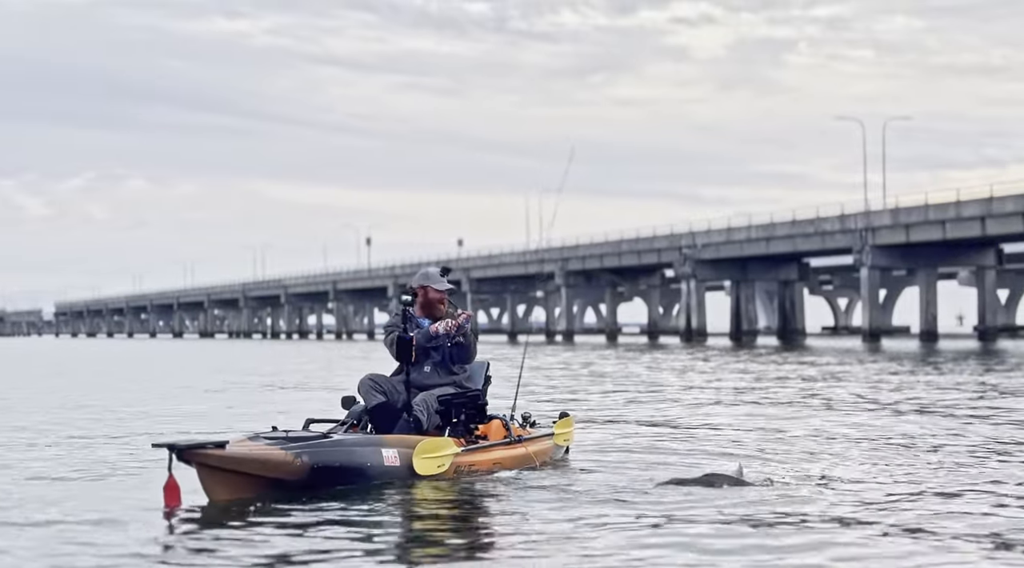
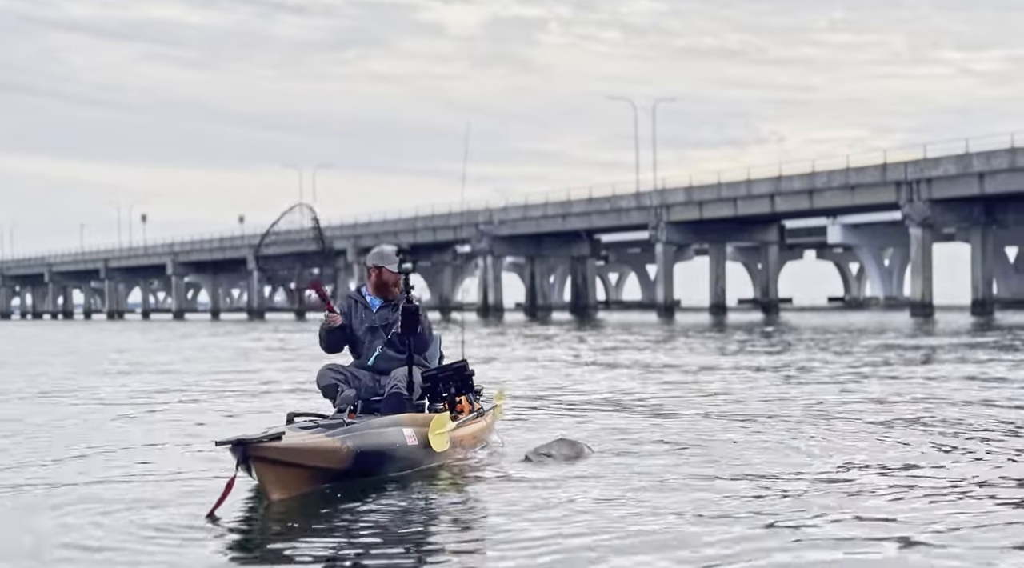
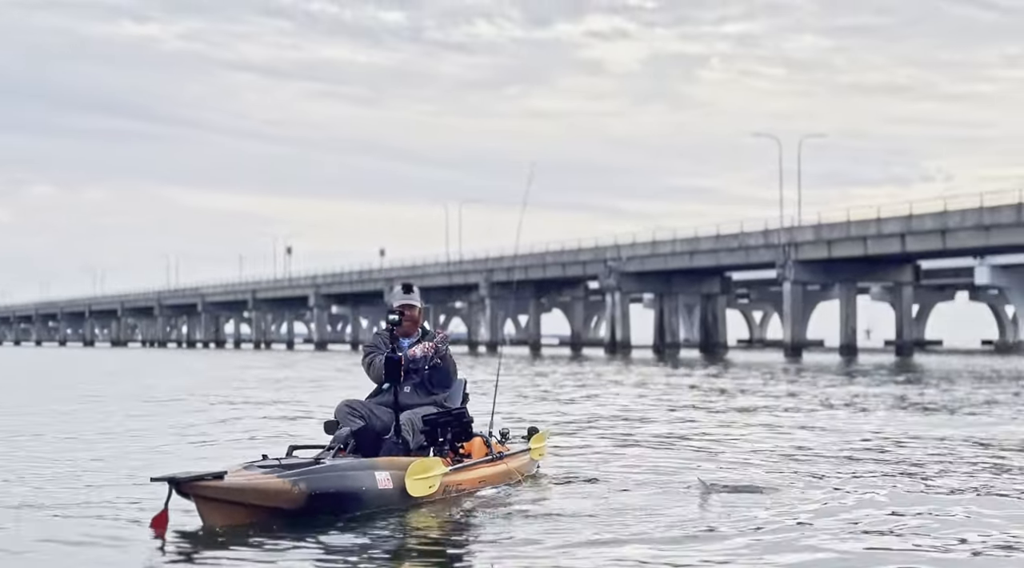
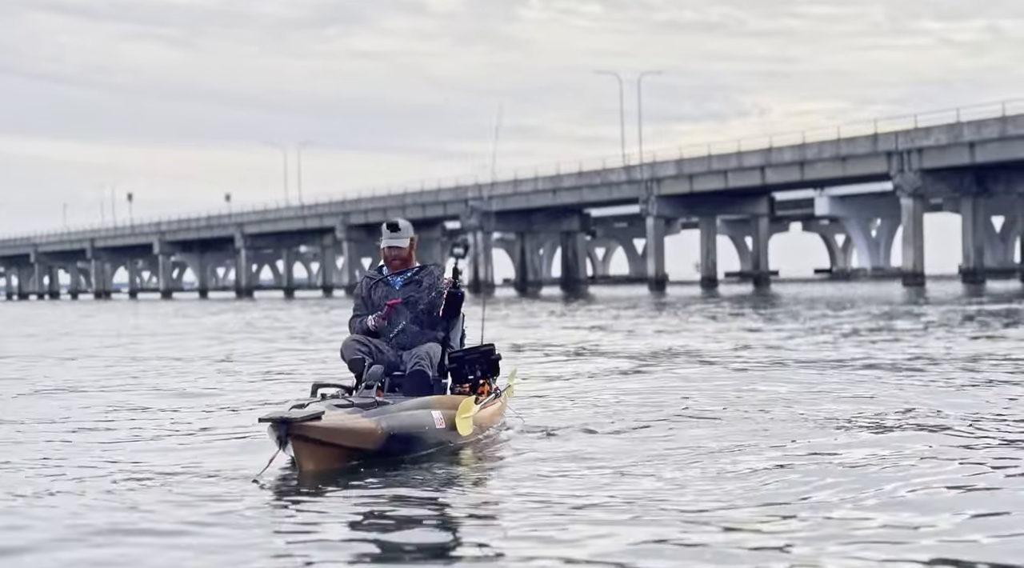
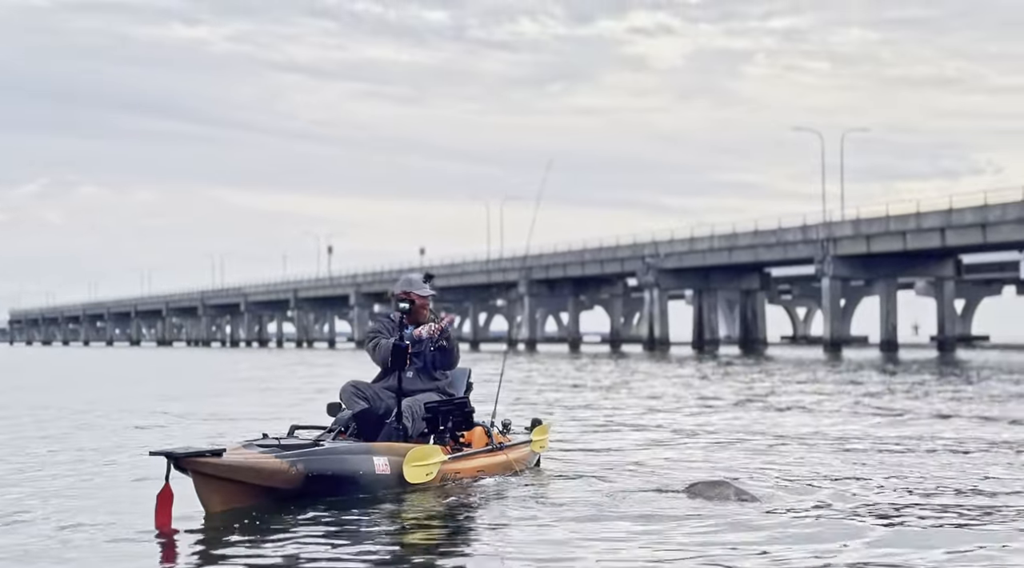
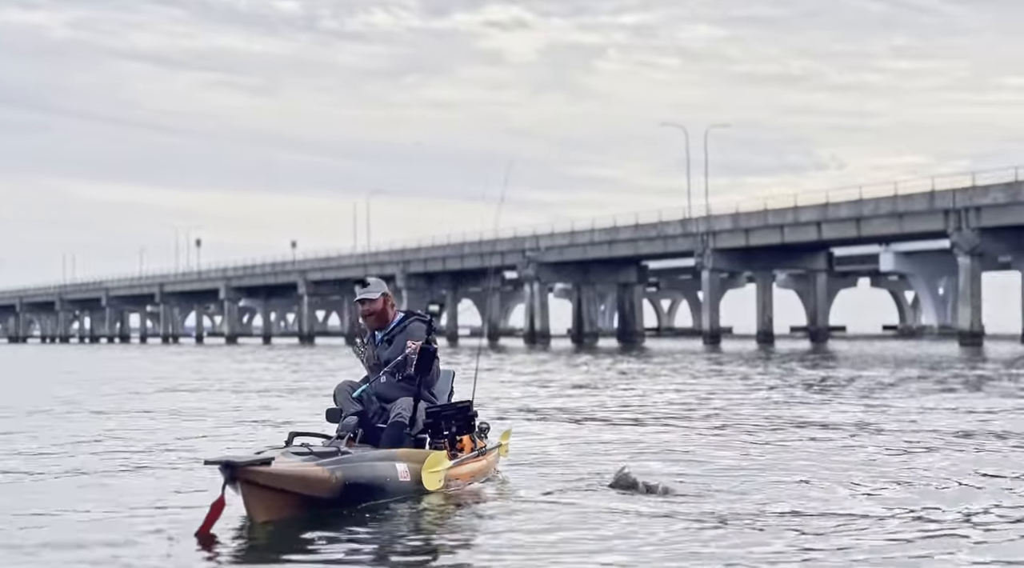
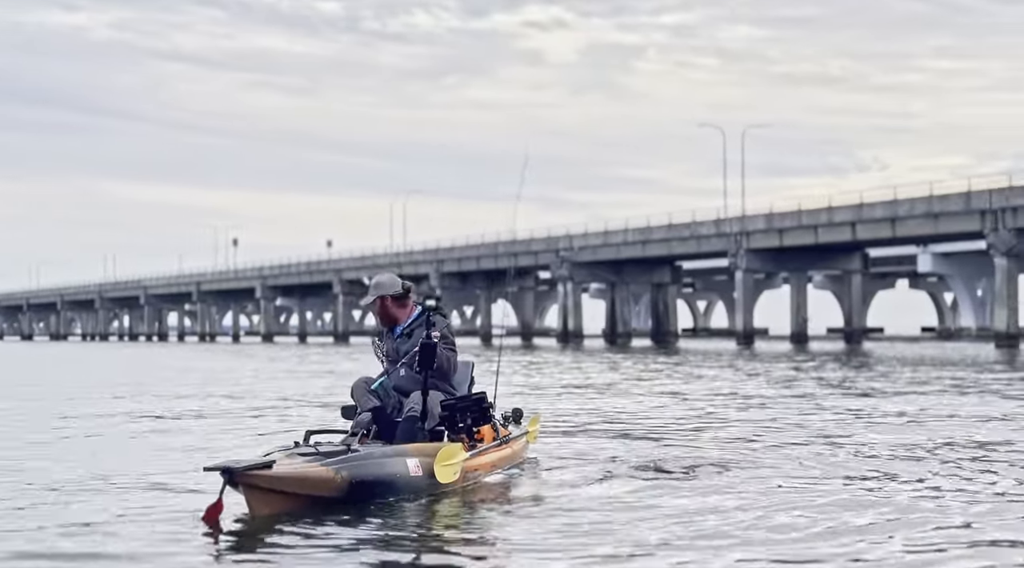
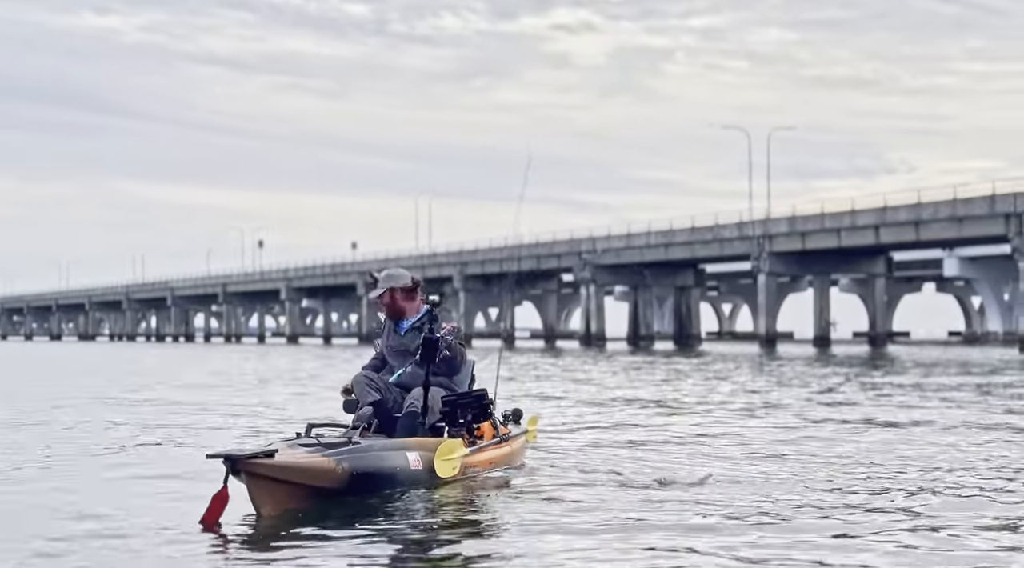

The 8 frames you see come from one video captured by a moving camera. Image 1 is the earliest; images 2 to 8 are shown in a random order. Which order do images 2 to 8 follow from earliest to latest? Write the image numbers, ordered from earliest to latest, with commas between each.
5, 3, 8, 7, 6, 2, 4
